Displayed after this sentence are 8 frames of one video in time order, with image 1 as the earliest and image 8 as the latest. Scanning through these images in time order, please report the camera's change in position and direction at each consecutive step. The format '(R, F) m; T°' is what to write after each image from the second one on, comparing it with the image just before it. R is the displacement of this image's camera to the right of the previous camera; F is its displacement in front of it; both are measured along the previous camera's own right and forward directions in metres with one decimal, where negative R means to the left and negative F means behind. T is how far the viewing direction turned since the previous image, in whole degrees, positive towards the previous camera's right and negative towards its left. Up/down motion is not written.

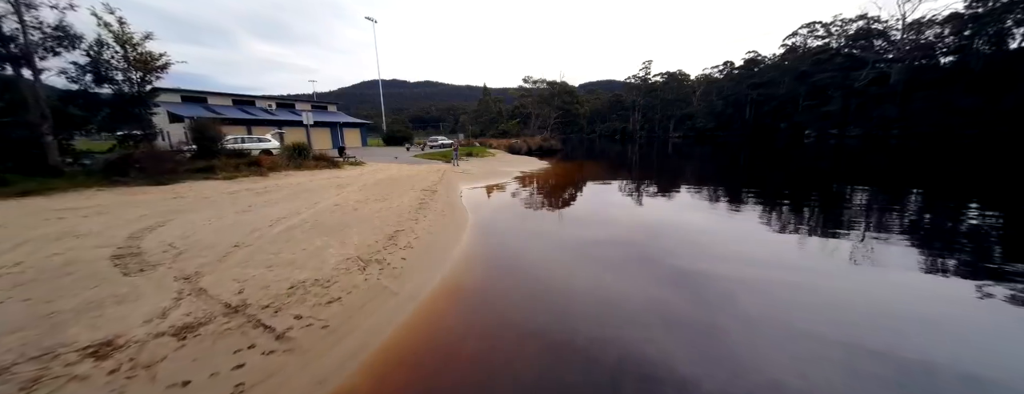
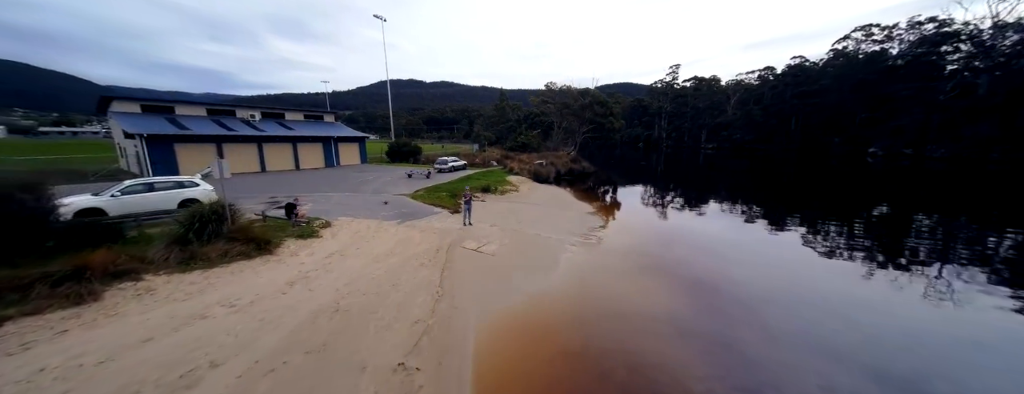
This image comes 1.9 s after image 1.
(-1.0, +5.9) m; -2°
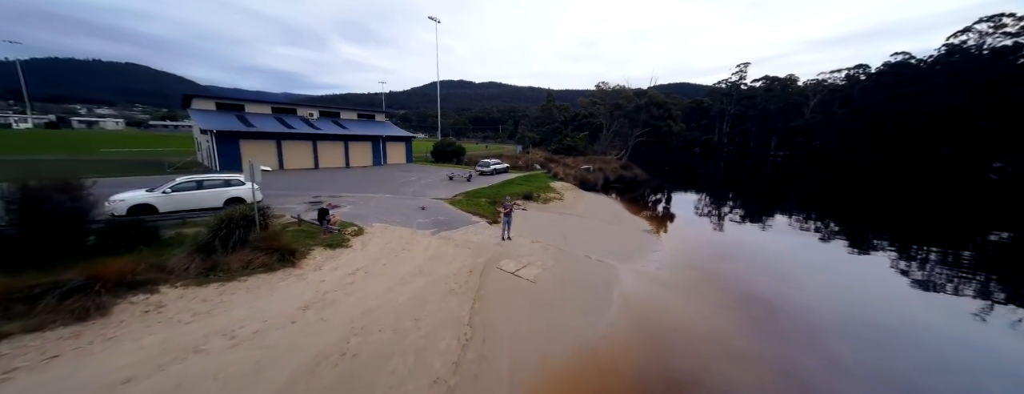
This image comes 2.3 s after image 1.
(-0.2, +1.4) m; -8°
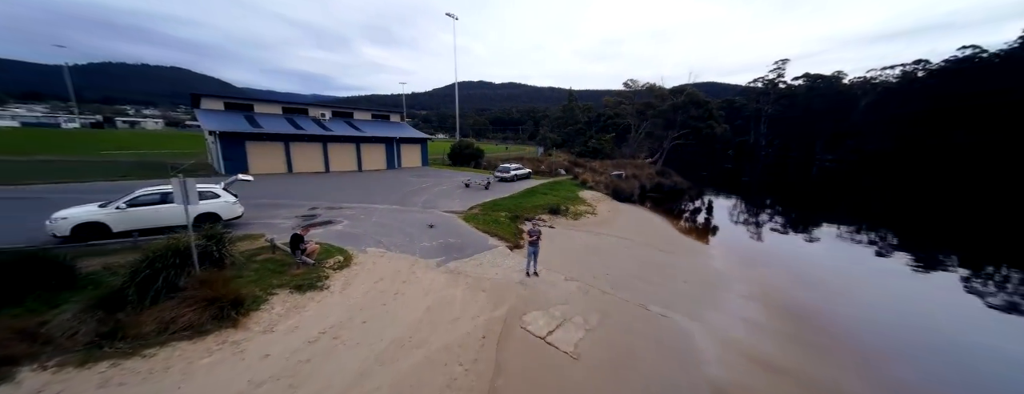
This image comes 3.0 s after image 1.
(-0.3, +2.5) m; -3°
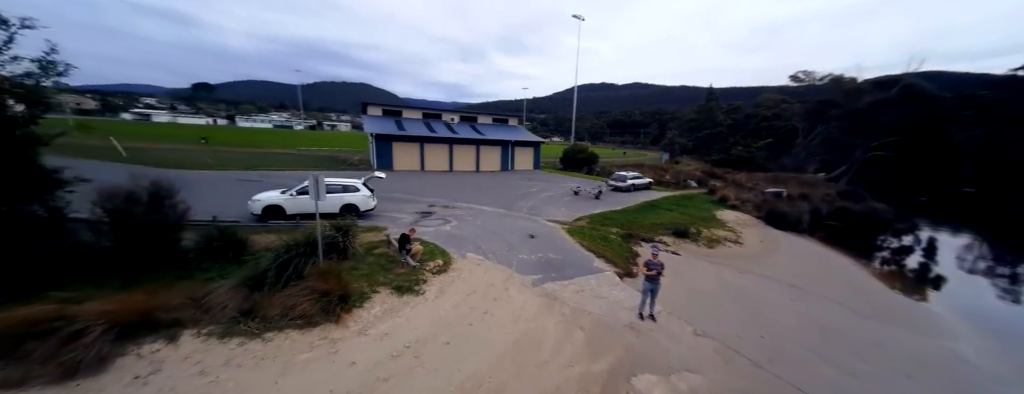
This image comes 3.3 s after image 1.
(-0.1, +1.1) m; -20°
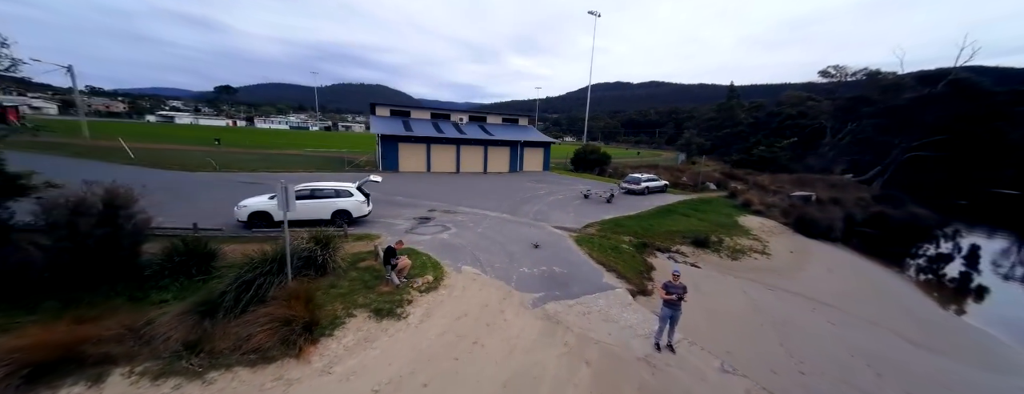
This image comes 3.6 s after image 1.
(+0.3, +0.9) m; -2°
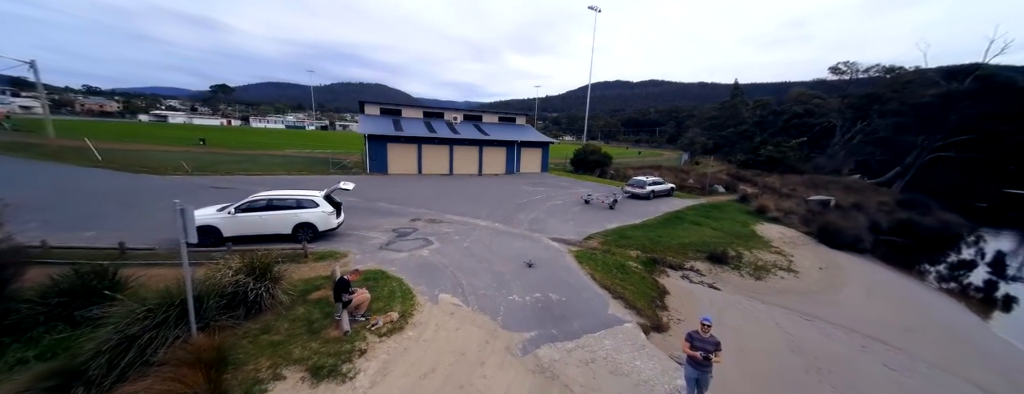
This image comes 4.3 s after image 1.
(+0.3, +1.5) m; 0°
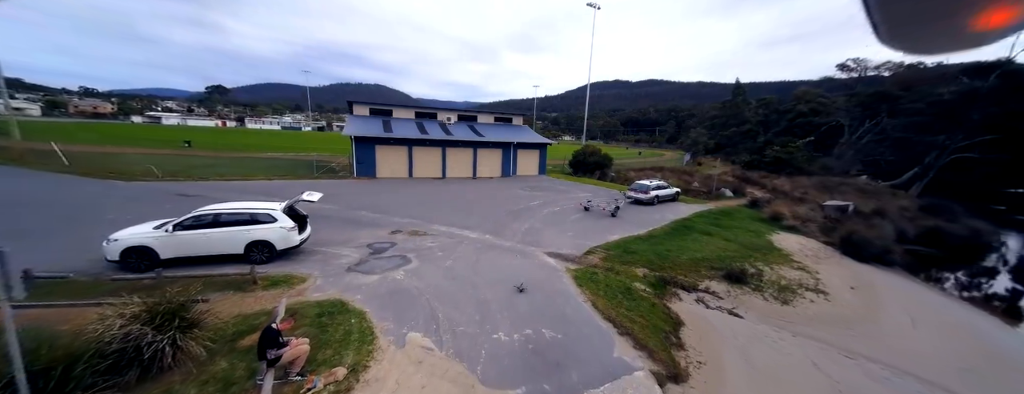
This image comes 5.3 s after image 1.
(+0.3, +1.3) m; 0°
